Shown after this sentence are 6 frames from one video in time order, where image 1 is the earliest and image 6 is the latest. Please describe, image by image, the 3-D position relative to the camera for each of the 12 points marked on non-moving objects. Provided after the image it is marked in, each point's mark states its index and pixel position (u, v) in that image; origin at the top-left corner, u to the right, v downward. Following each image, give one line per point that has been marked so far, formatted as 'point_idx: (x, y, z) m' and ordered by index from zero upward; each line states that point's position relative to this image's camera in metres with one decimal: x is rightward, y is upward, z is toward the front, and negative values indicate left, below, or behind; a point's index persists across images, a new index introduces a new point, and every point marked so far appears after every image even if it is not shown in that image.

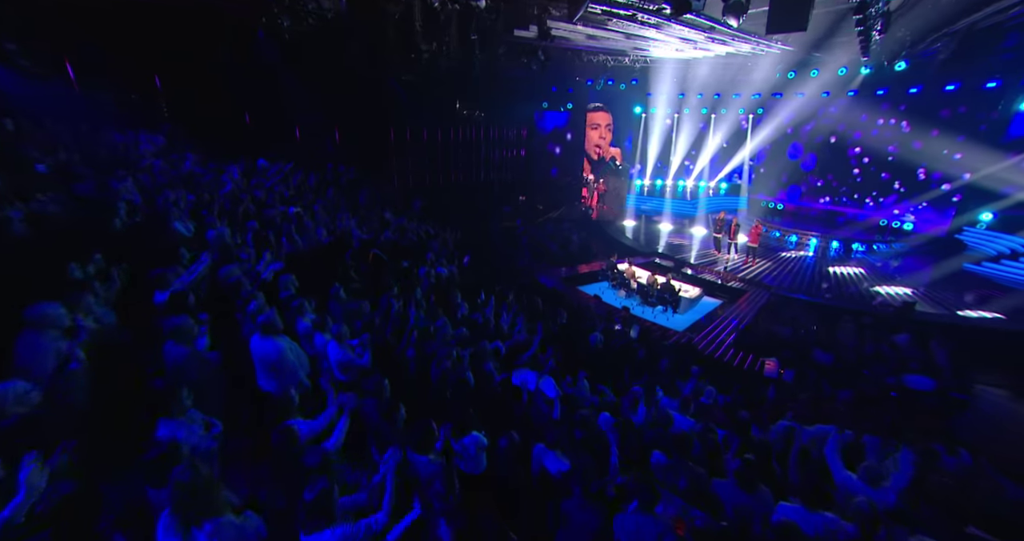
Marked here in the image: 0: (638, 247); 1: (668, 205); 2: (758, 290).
0: (+4.5, +0.9, +14.6) m
1: (+7.9, +3.3, +19.6) m
2: (+6.7, -0.6, +10.6) m
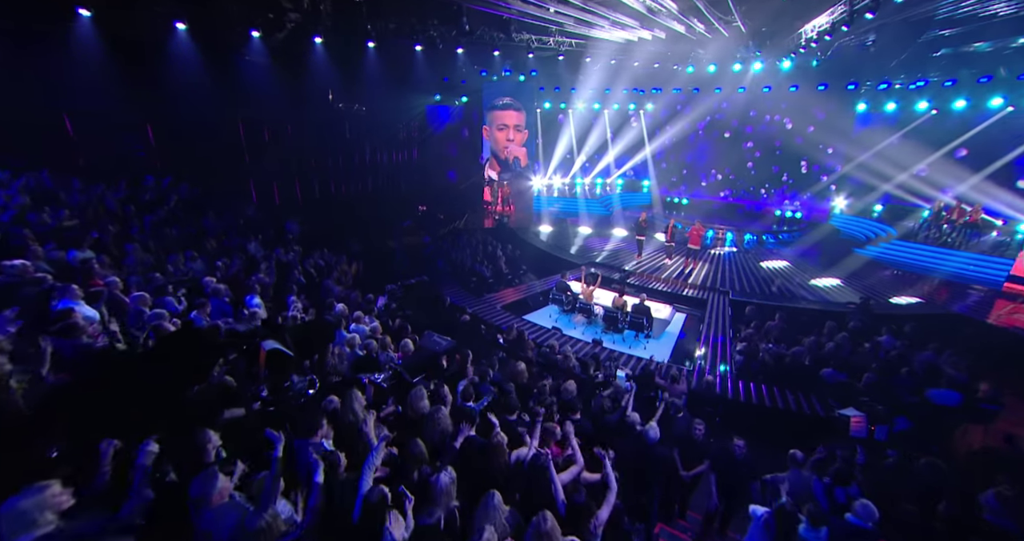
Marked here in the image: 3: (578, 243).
0: (+1.9, +0.5, +13.1) m
1: (+3.3, +3.1, +18.9) m
2: (+5.2, -0.7, +10.0) m
3: (+2.6, +1.1, +15.2) m
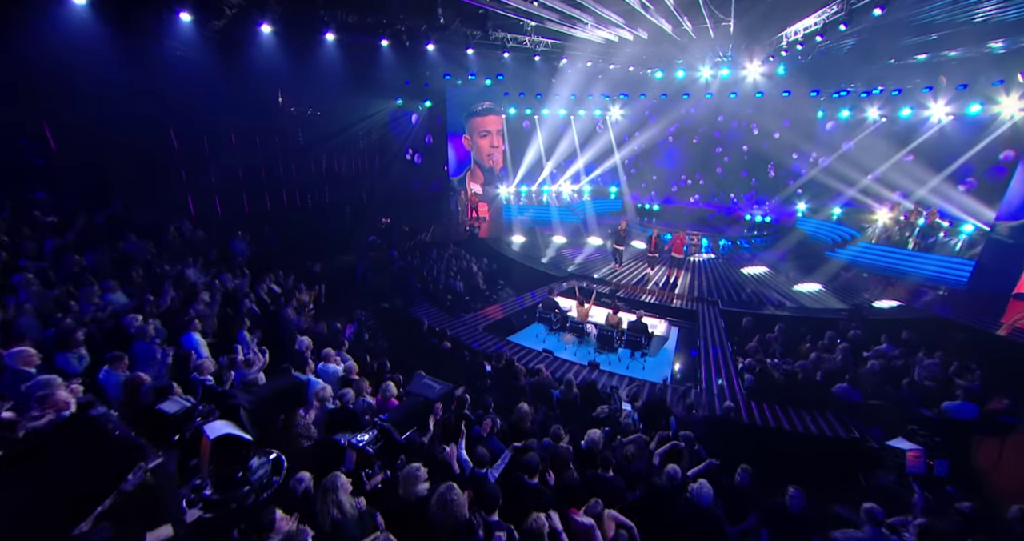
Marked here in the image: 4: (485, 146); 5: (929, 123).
0: (+1.1, 0.0, +12.4) m
1: (+2.0, +2.7, +18.4) m
2: (+4.8, -0.9, +9.6) m
3: (+1.6, +0.6, +14.6) m
4: (-1.4, +4.7, +14.7) m
5: (+13.9, +4.9, +13.1) m
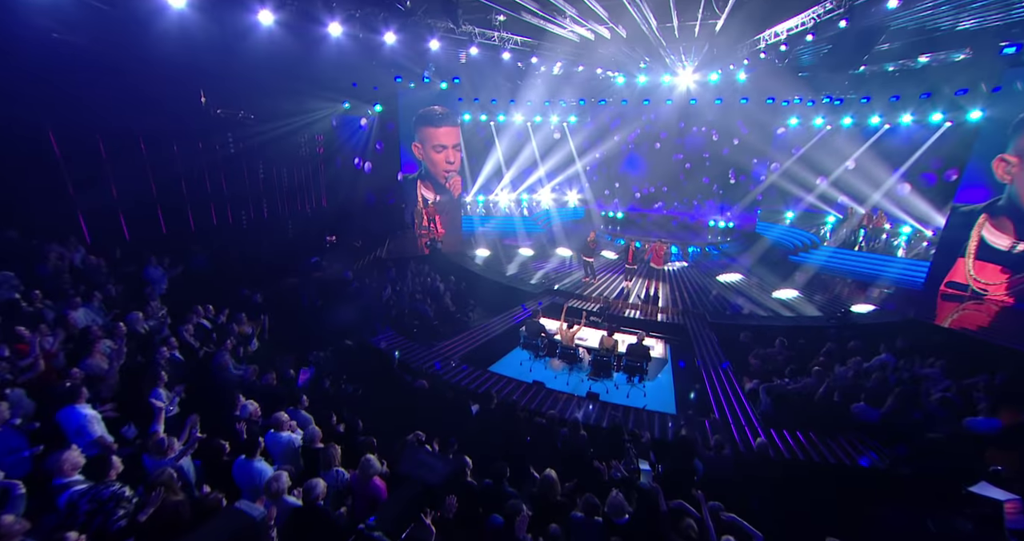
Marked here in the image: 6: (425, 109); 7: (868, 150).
0: (+0.3, -0.4, +11.5) m
1: (+0.3, +2.1, +17.5) m
2: (+4.3, -1.2, +9.1) m
3: (+0.5, +0.1, +13.7) m
4: (-2.7, +4.1, +13.5) m
5: (+12.7, +4.9, +13.8) m
6: (-2.8, +5.6, +13.6) m
7: (+12.8, +4.3, +14.0) m
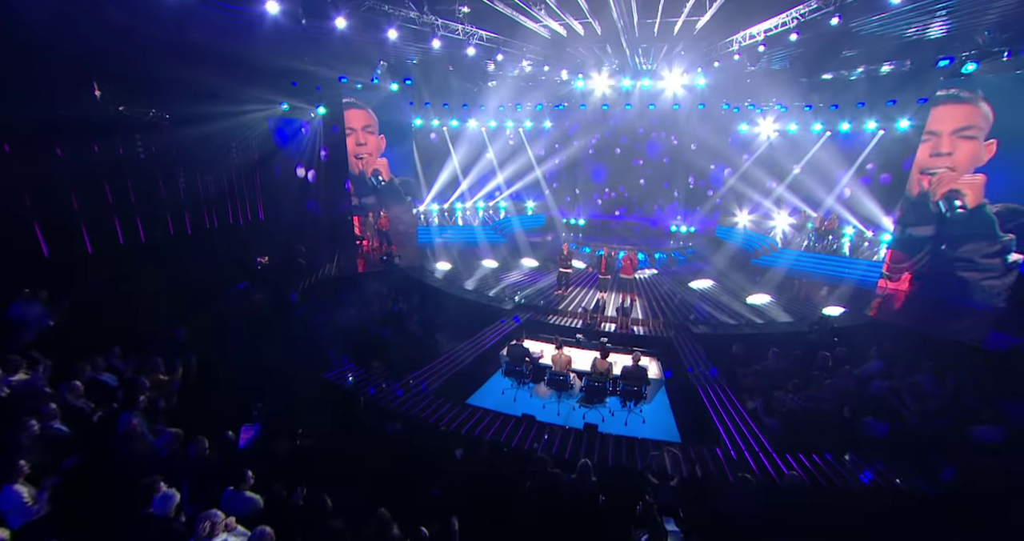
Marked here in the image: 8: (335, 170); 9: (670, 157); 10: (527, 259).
0: (-0.5, -0.8, +10.6) m
1: (-1.3, +1.6, +16.6) m
2: (+3.8, -1.4, +8.8) m
3: (-0.6, -0.3, +12.9) m
4: (-3.8, +3.5, +12.3) m
5: (+11.3, +4.9, +14.5) m
6: (-4.1, +5.0, +12.4) m
7: (+11.4, +4.3, +14.7) m
8: (-5.4, +3.0, +11.8) m
9: (+7.2, +4.9, +18.1) m
10: (+0.6, +0.5, +15.2) m
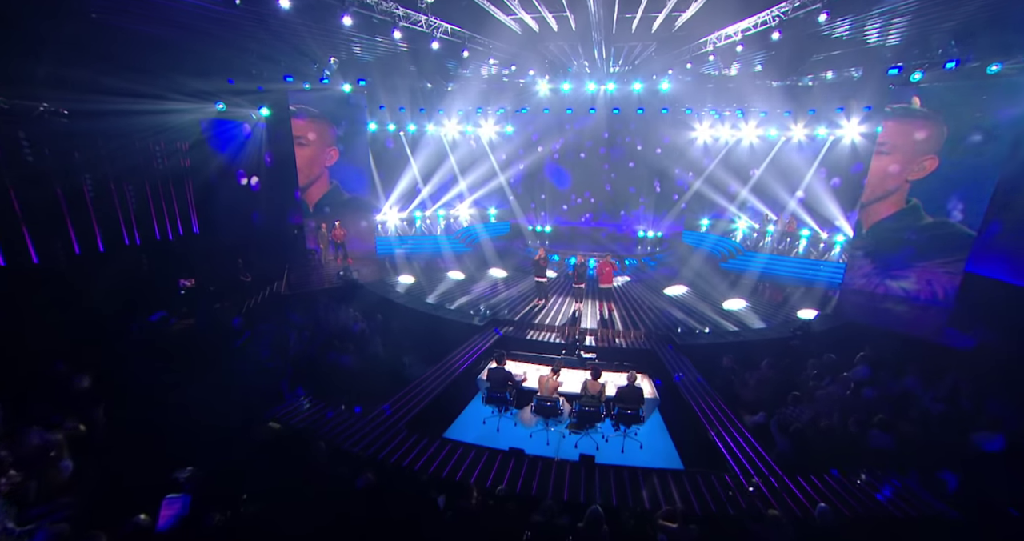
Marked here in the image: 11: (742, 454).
0: (-1.1, -1.2, +9.8) m
1: (-2.7, +1.1, +15.7) m
2: (+3.3, -1.6, +8.4) m
3: (-1.5, -0.7, +12.0) m
4: (-4.8, +3.0, +11.2) m
5: (+10.0, +4.9, +14.9) m
6: (-5.1, +4.6, +11.3) m
7: (+10.1, +4.3, +15.2) m
8: (-6.2, +2.5, +10.6) m
9: (+5.5, +4.7, +18.1) m
10: (-0.6, +0.1, +14.5) m
11: (+3.4, -2.7, +5.8) m
